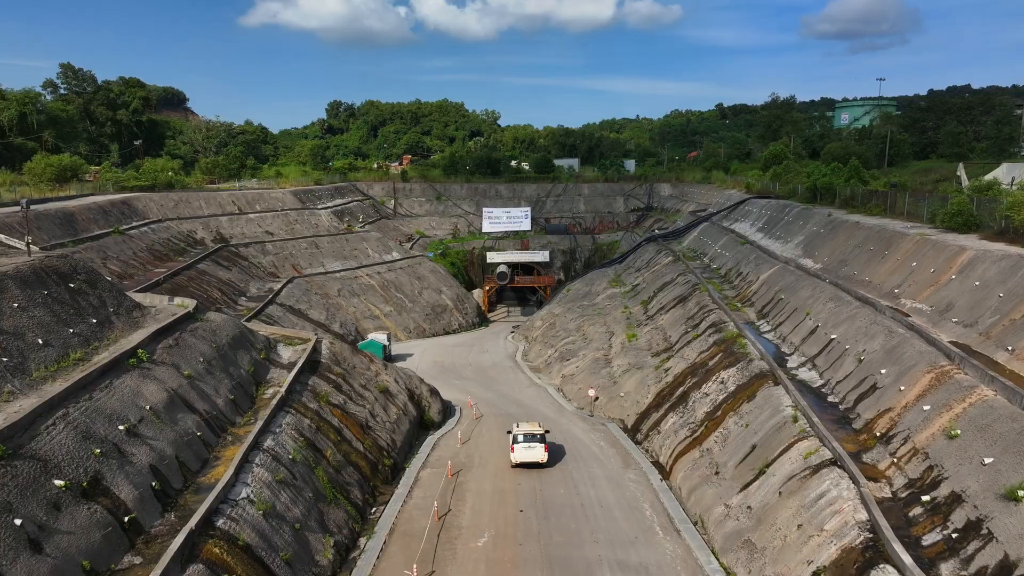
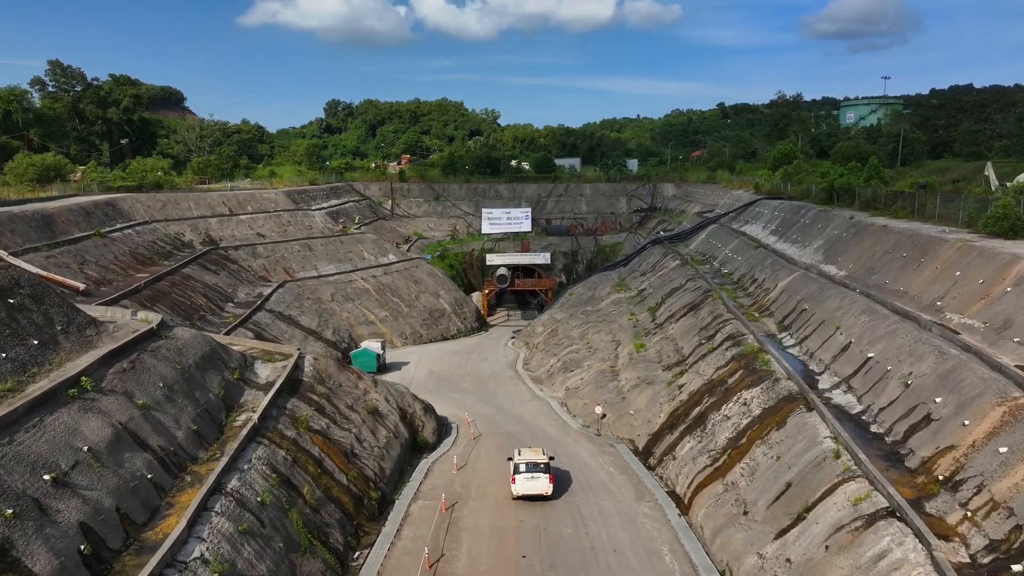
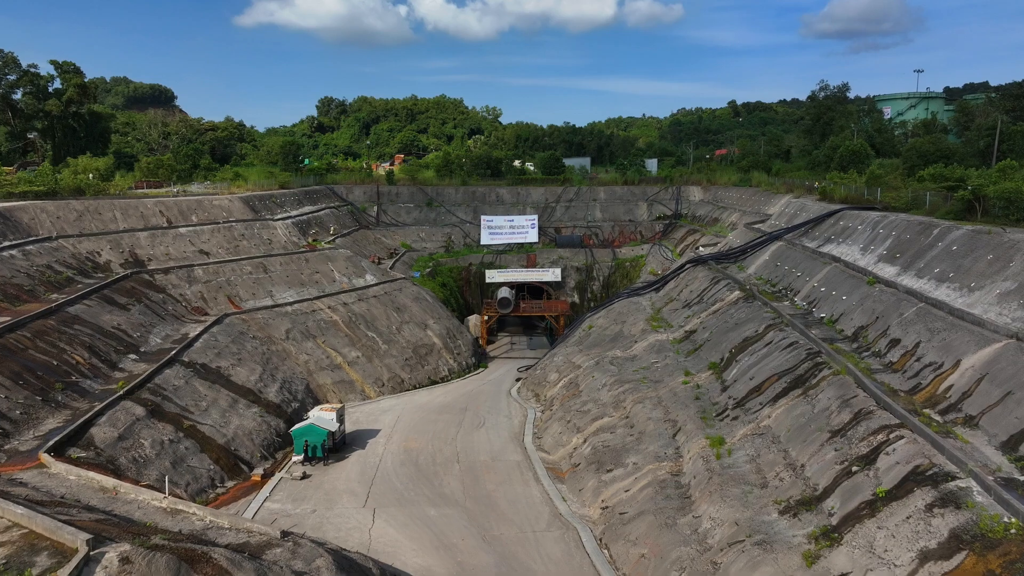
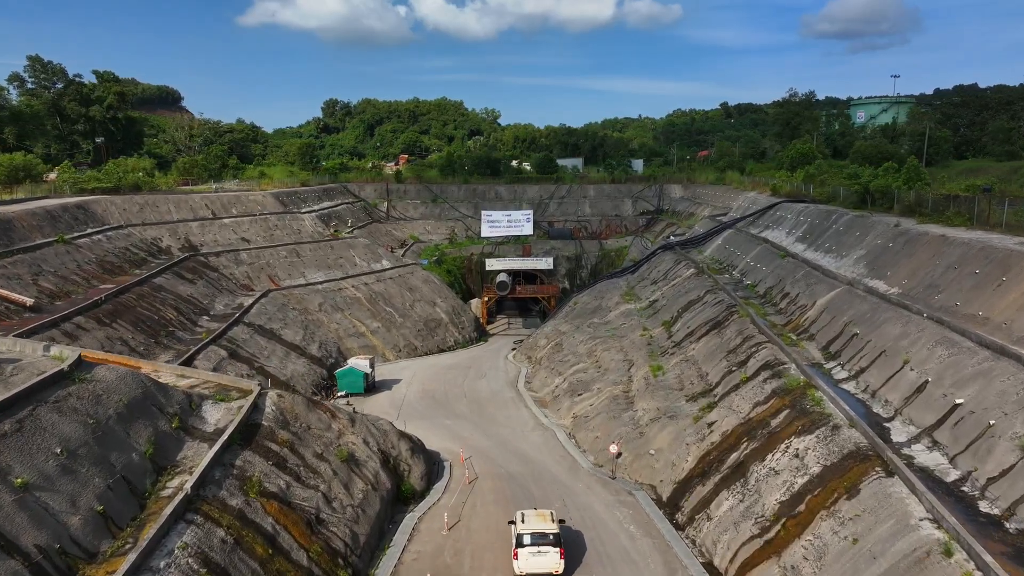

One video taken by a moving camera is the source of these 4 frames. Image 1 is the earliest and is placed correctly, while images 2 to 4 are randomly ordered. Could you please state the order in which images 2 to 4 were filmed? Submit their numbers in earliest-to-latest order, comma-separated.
2, 4, 3
